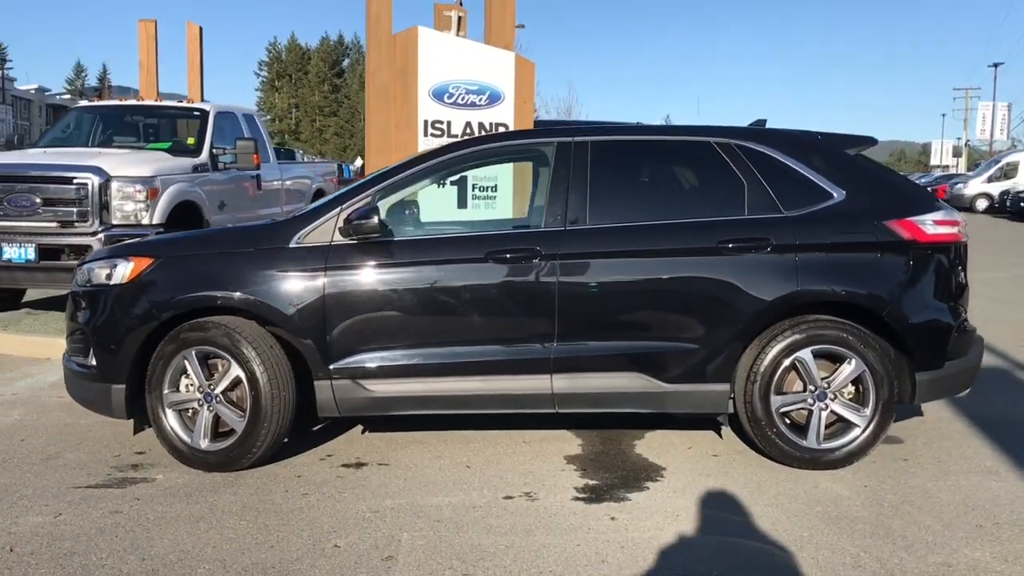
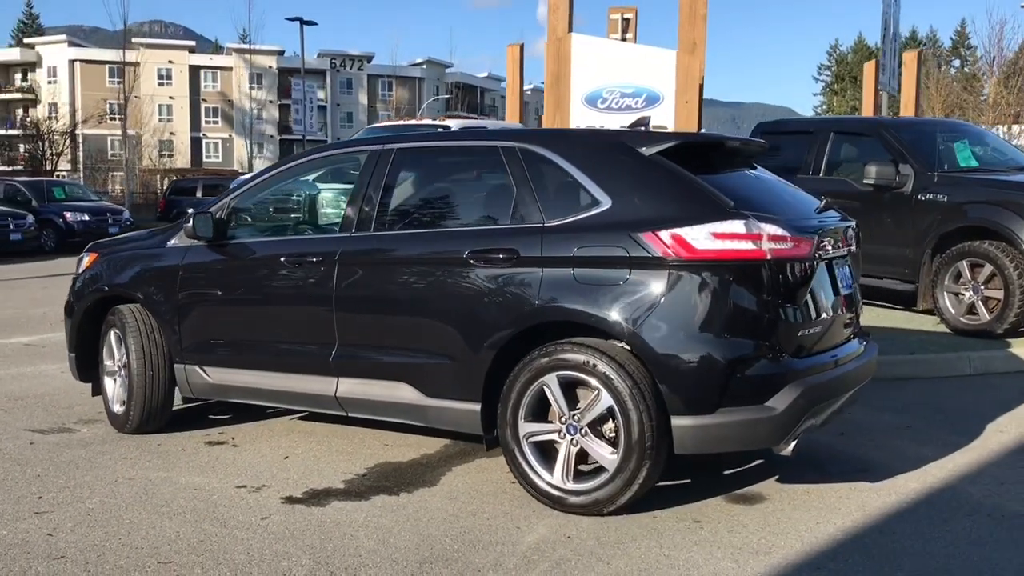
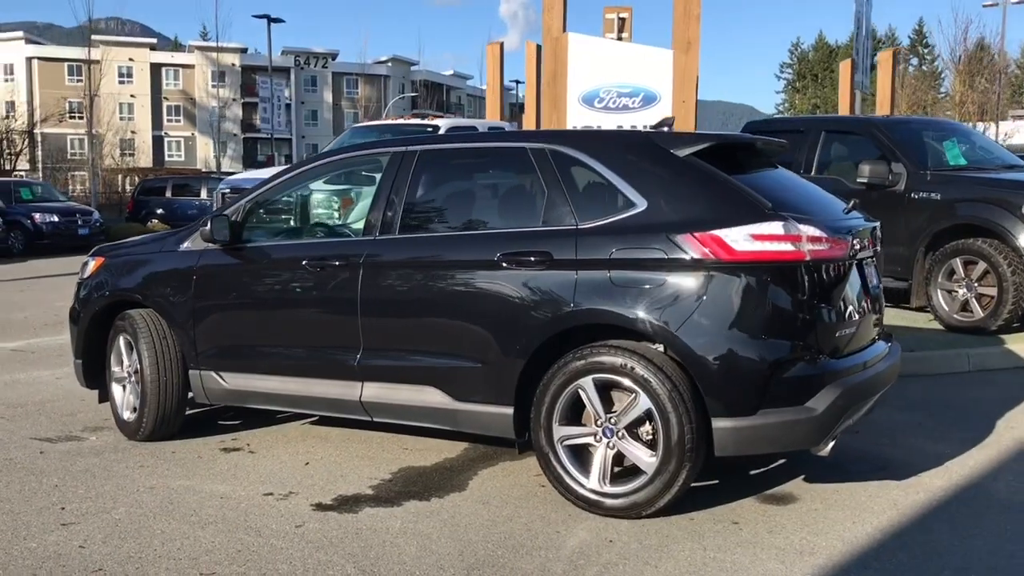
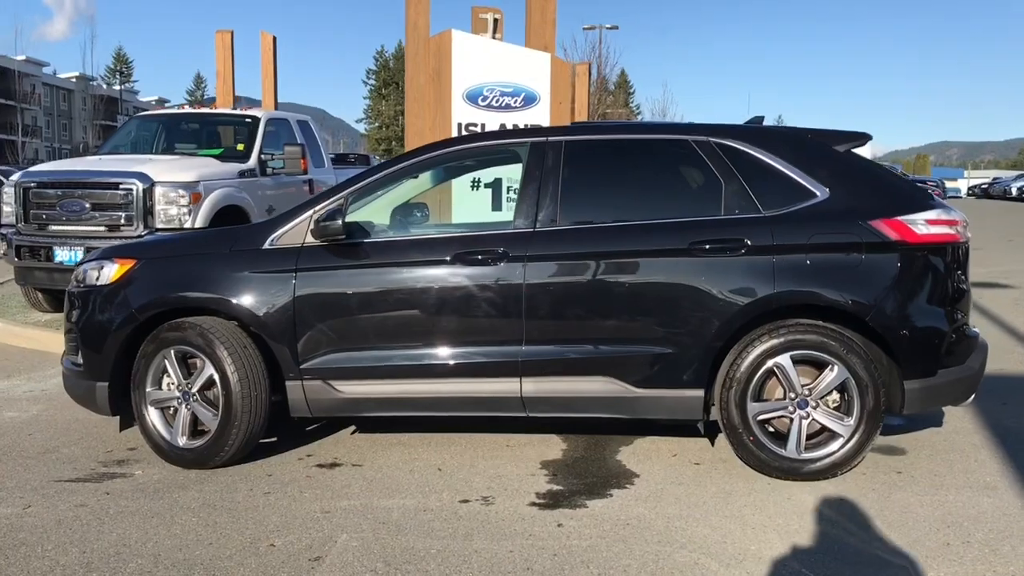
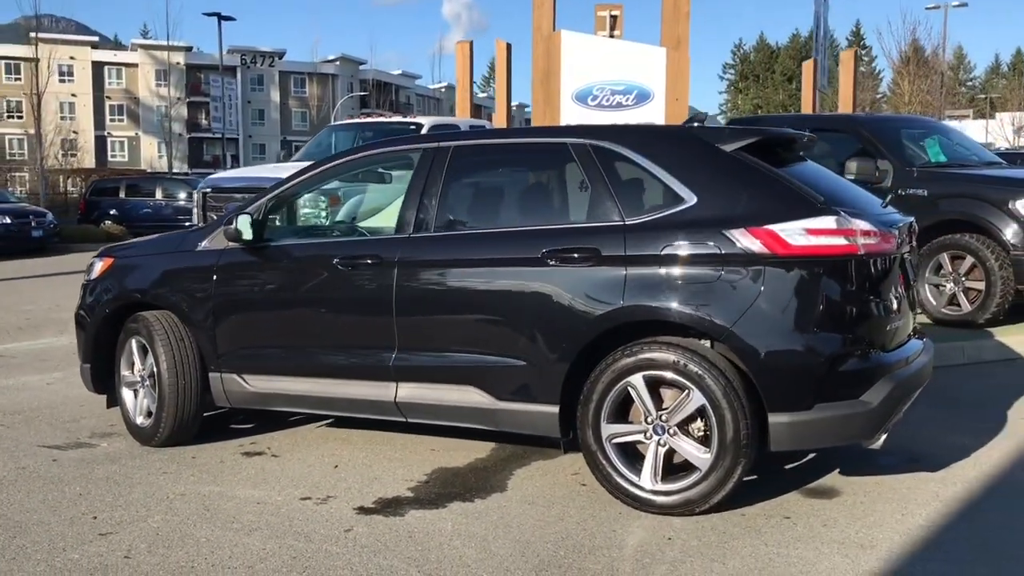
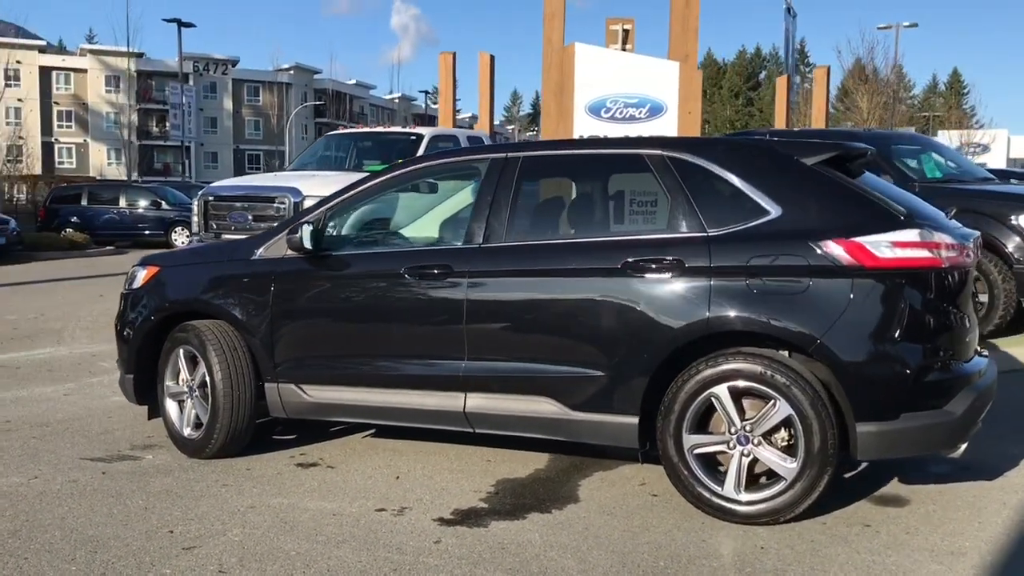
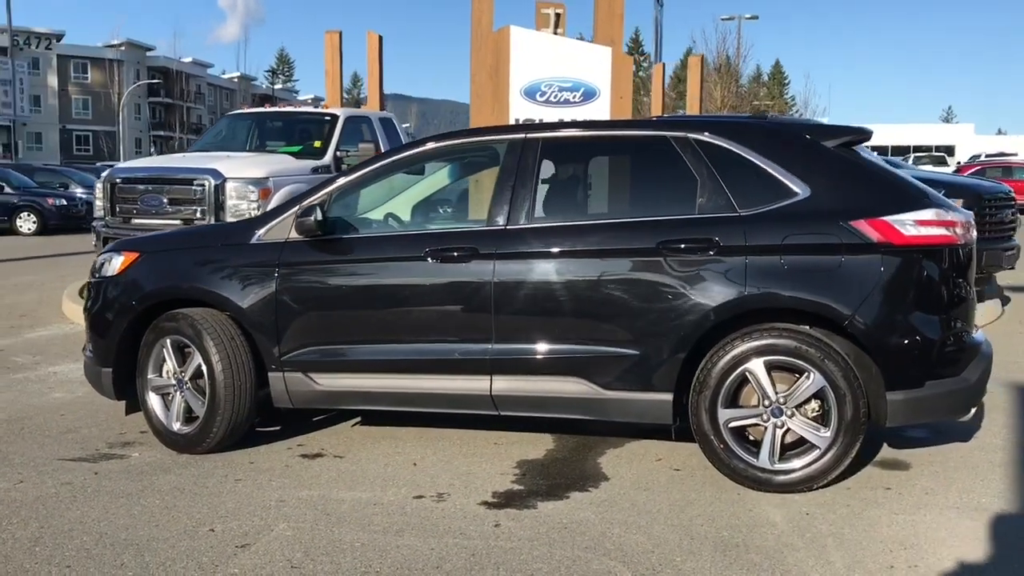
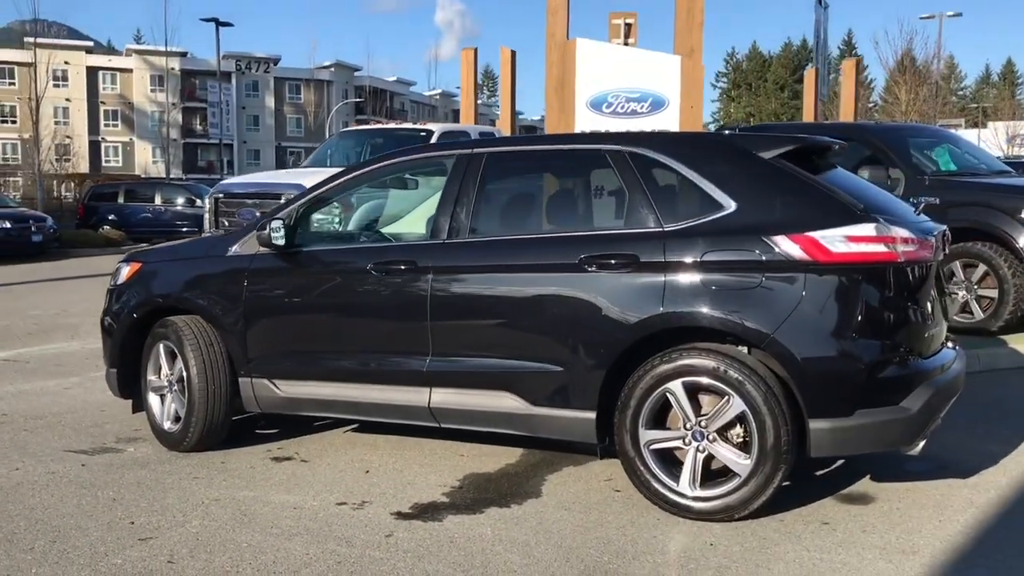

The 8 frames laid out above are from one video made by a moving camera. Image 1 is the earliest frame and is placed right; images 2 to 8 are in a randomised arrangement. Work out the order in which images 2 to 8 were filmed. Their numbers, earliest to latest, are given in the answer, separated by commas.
4, 7, 6, 8, 5, 3, 2
